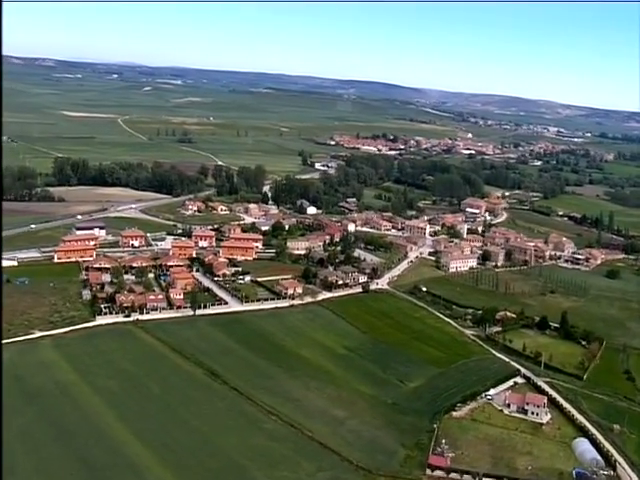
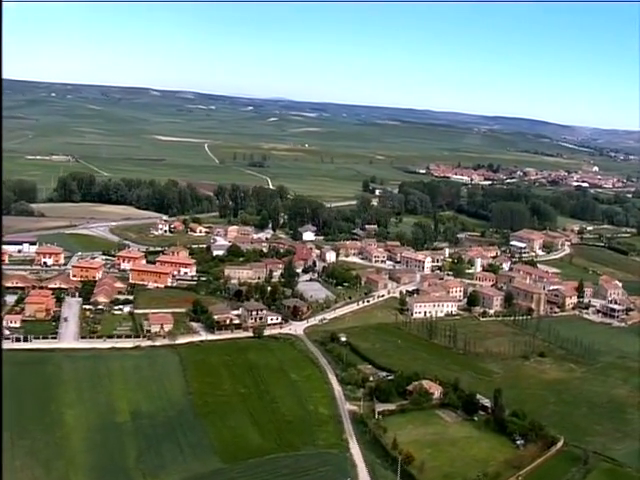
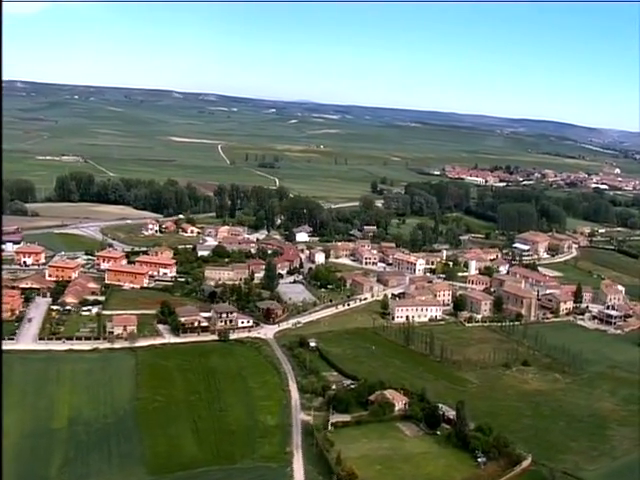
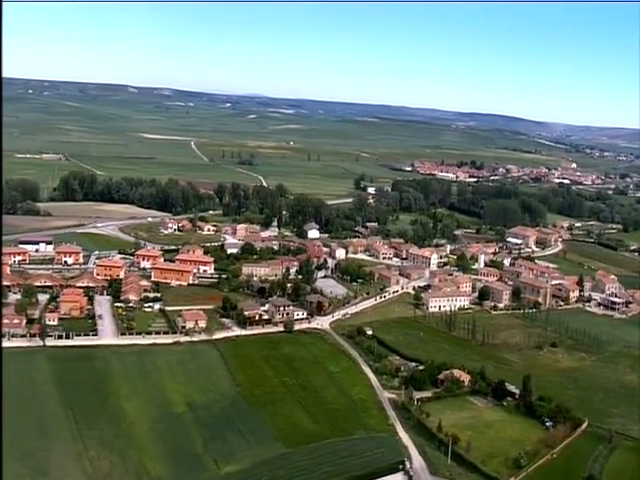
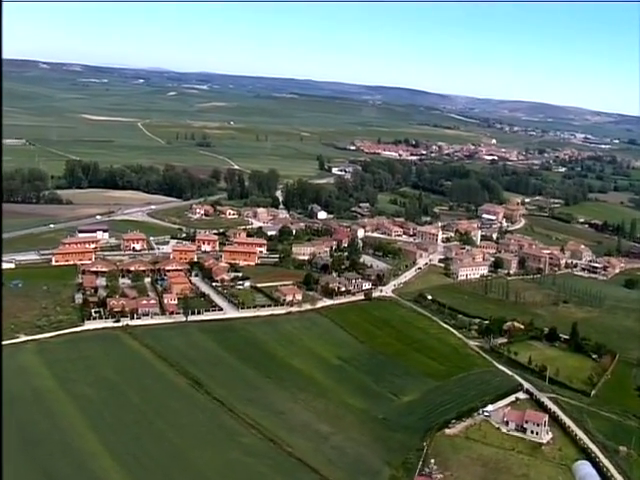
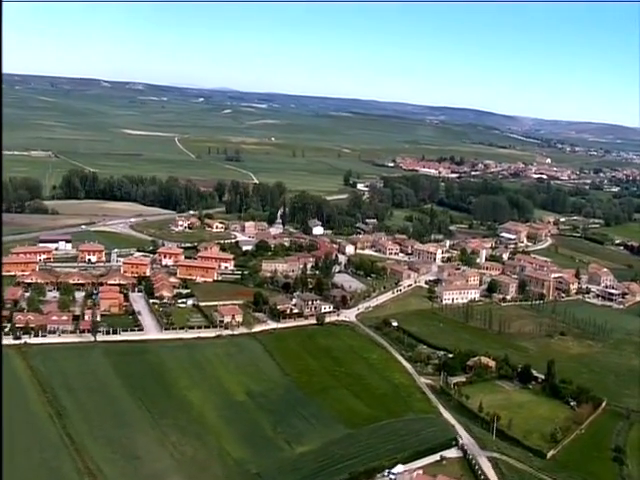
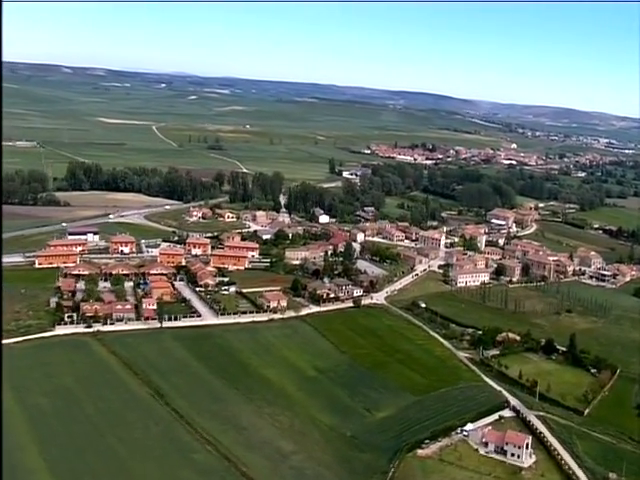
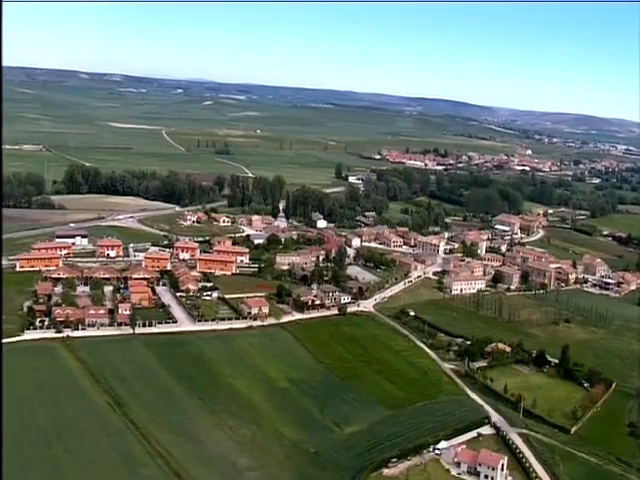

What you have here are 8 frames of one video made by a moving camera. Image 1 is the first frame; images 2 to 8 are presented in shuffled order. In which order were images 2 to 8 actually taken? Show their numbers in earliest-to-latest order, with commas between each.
5, 7, 8, 6, 4, 2, 3
